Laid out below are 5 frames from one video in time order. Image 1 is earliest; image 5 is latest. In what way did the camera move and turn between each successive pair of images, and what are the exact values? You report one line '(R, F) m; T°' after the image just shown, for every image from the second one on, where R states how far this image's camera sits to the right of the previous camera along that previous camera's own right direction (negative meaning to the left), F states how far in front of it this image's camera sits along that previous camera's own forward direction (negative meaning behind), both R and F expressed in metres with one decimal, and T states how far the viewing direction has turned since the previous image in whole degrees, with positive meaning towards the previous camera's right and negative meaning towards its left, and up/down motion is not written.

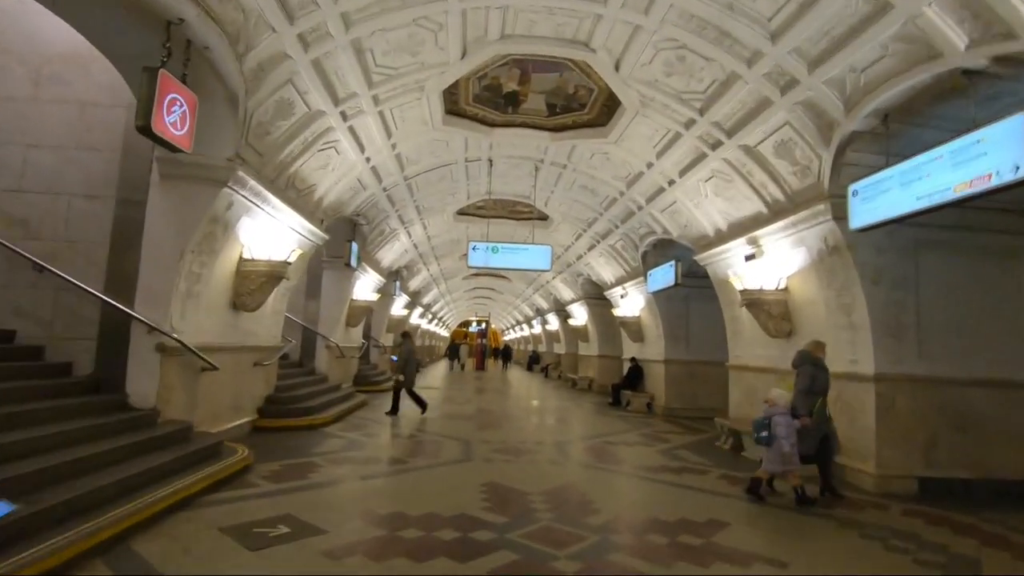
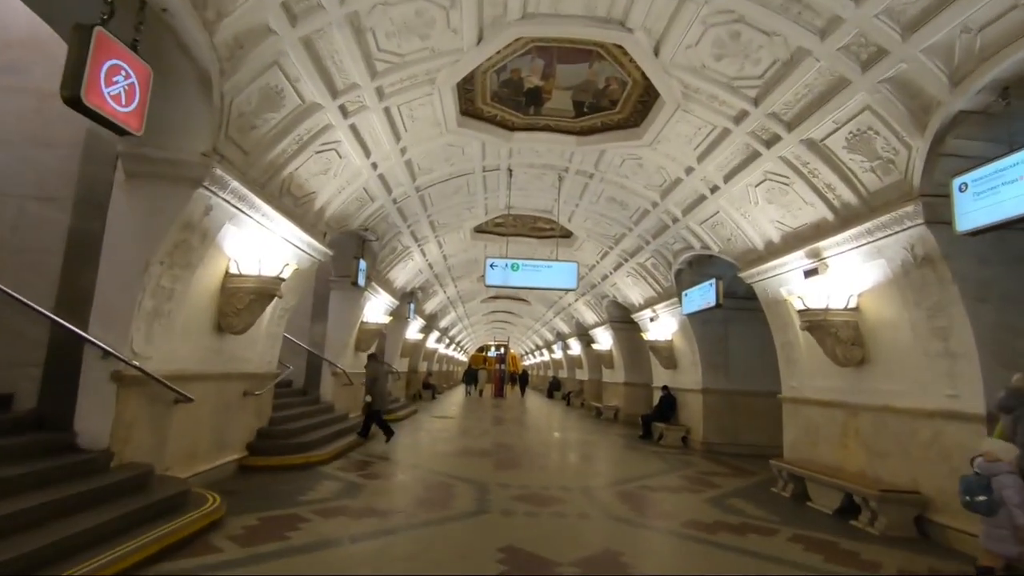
(0.0, +1.0) m; -2°
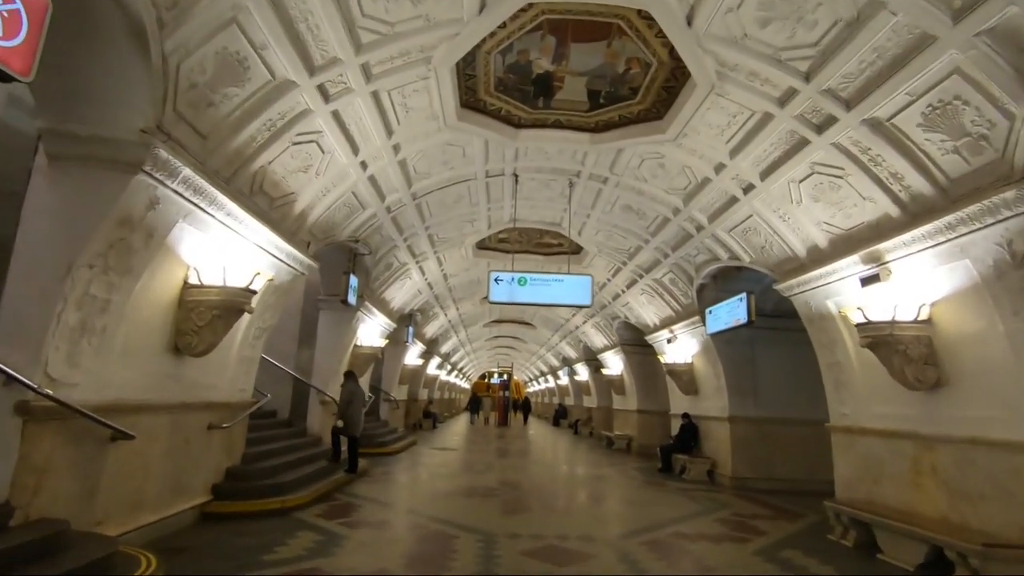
(-0.1, +0.9) m; 0°
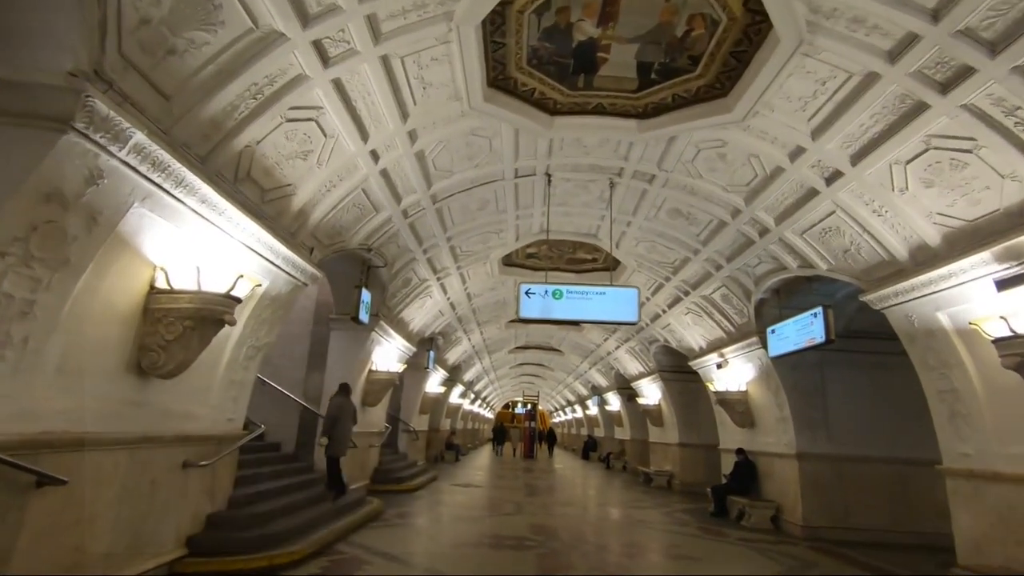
(-0.1, +1.1) m; -2°
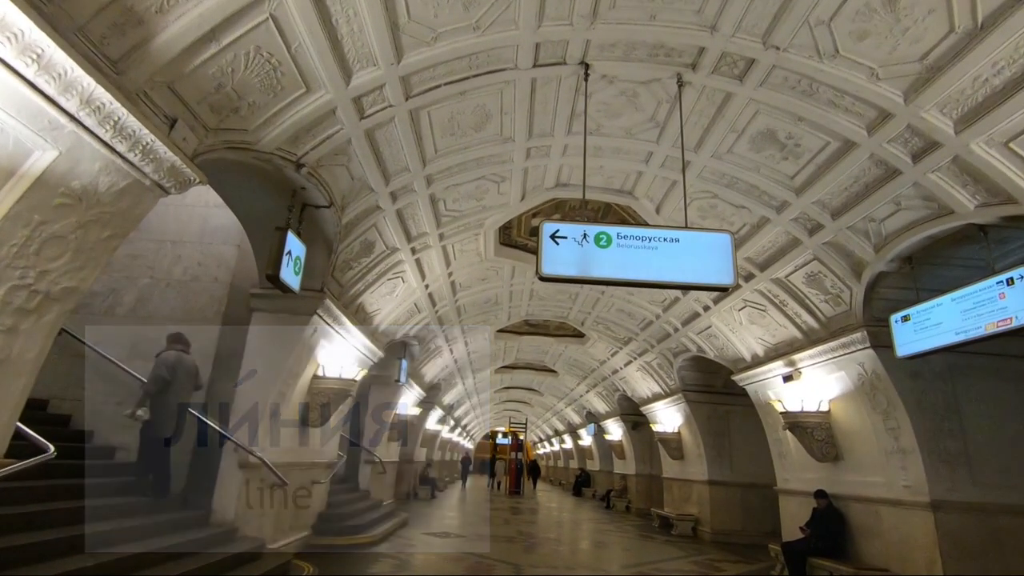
(-0.3, +2.8) m; +2°
